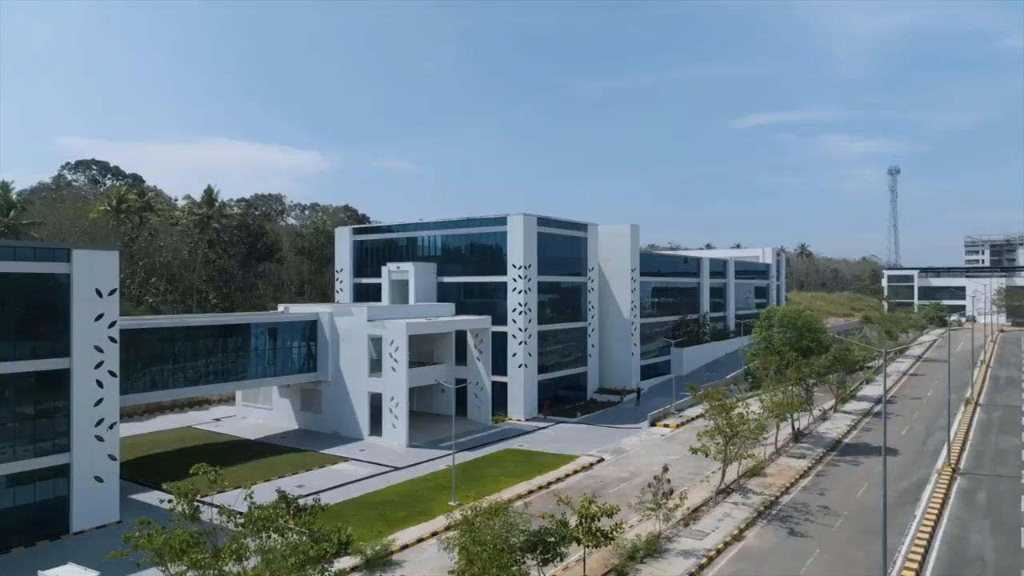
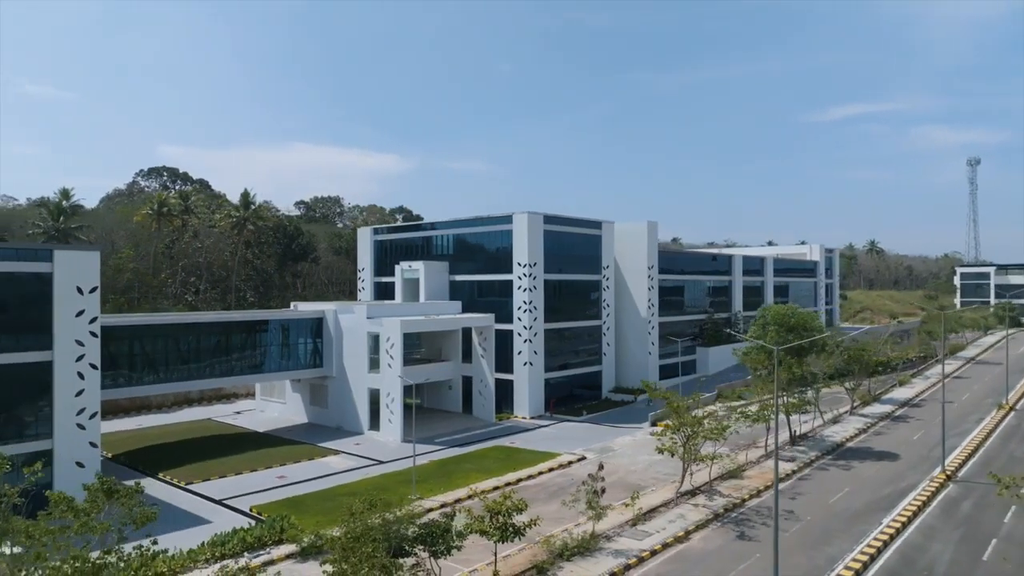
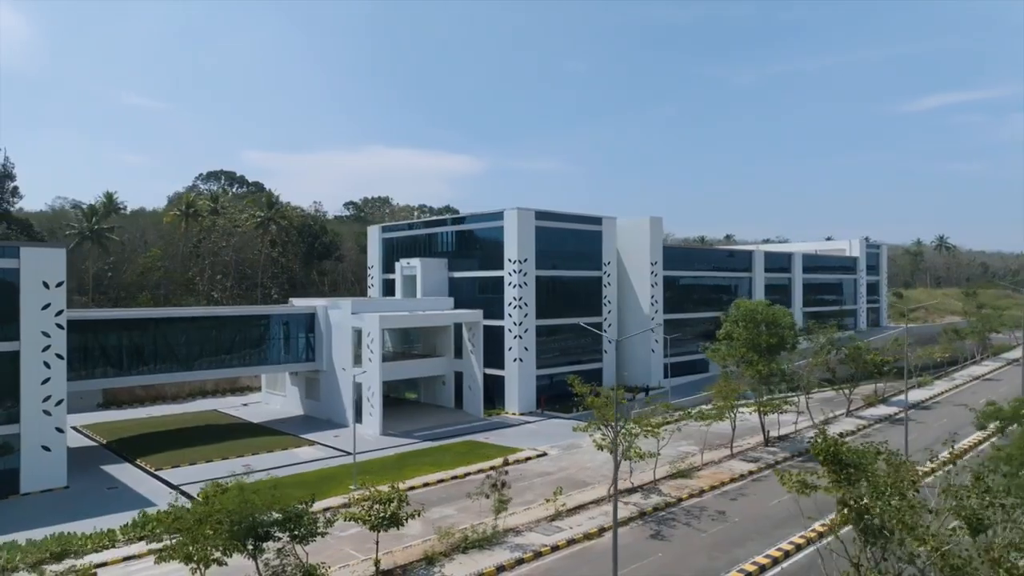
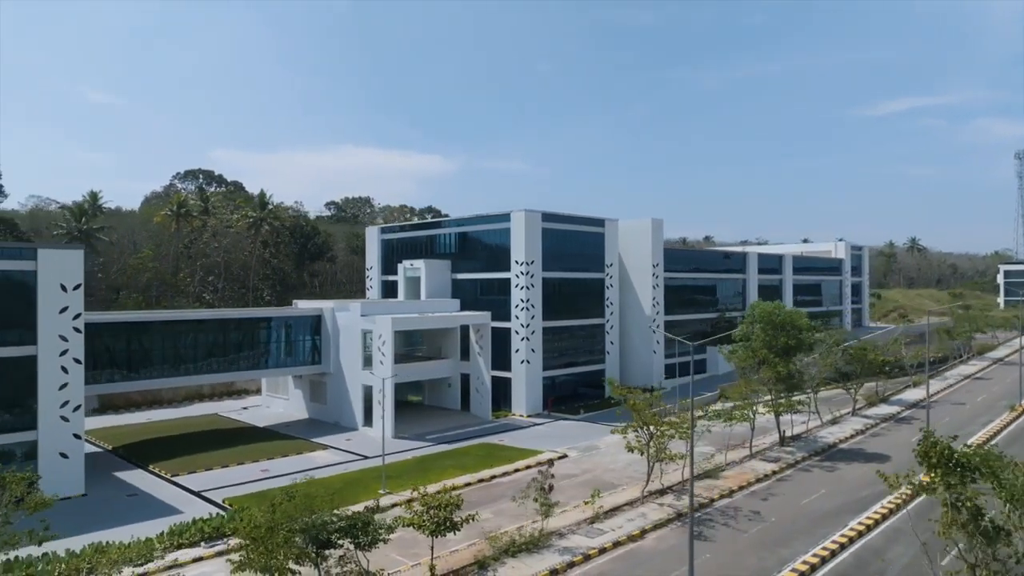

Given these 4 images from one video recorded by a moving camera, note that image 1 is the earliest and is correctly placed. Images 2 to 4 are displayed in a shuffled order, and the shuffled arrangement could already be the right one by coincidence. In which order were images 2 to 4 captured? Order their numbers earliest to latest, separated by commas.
2, 4, 3
